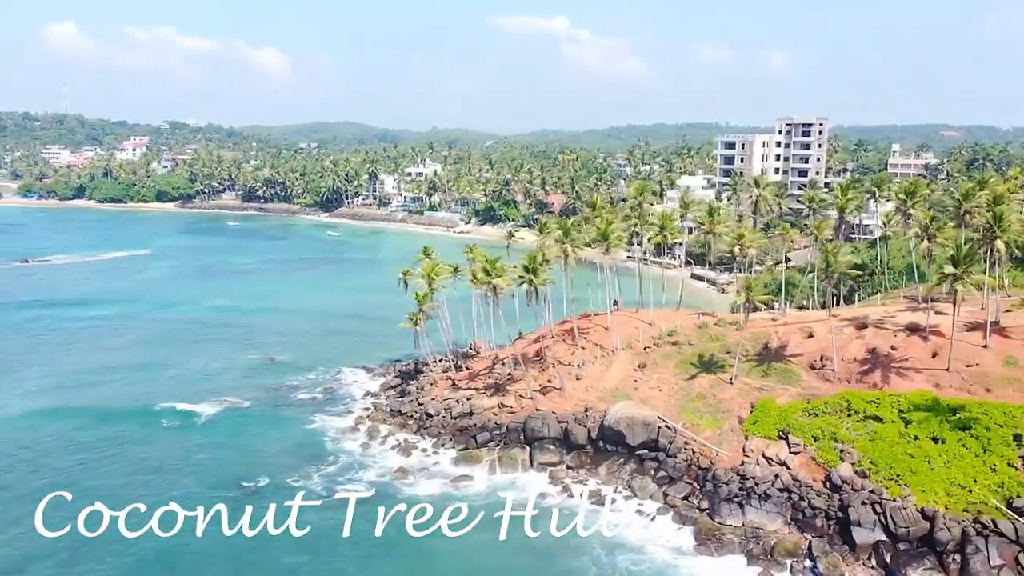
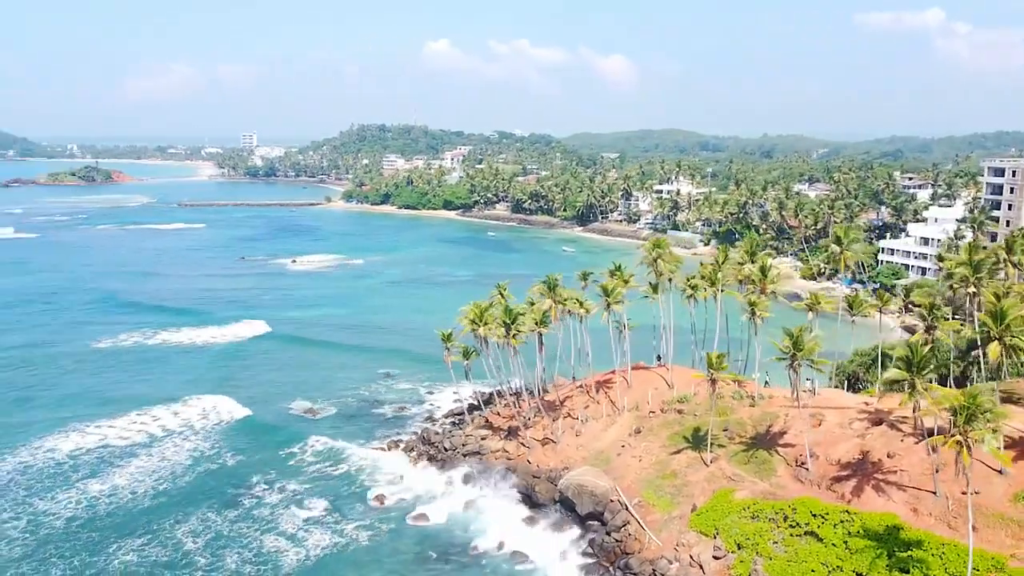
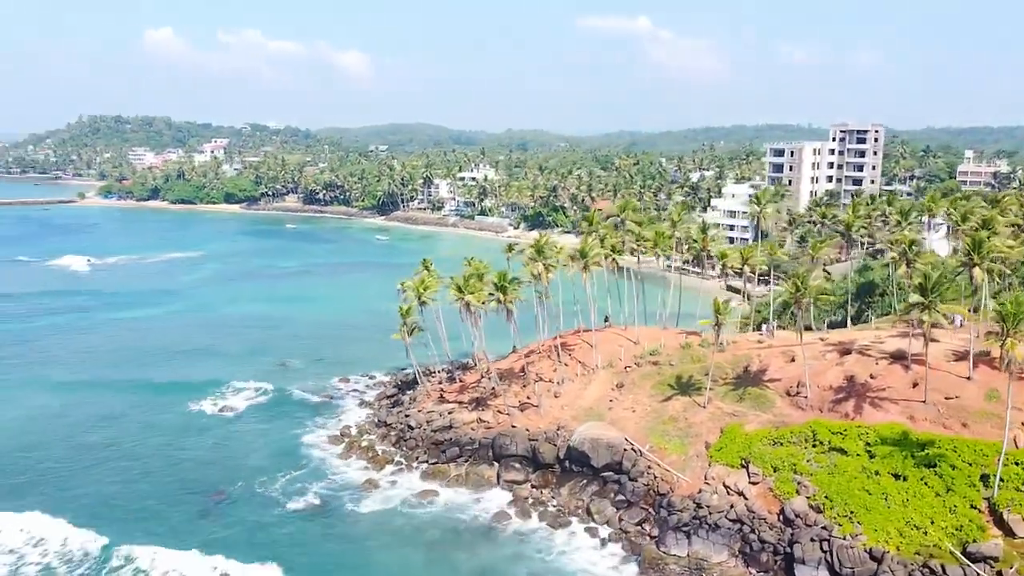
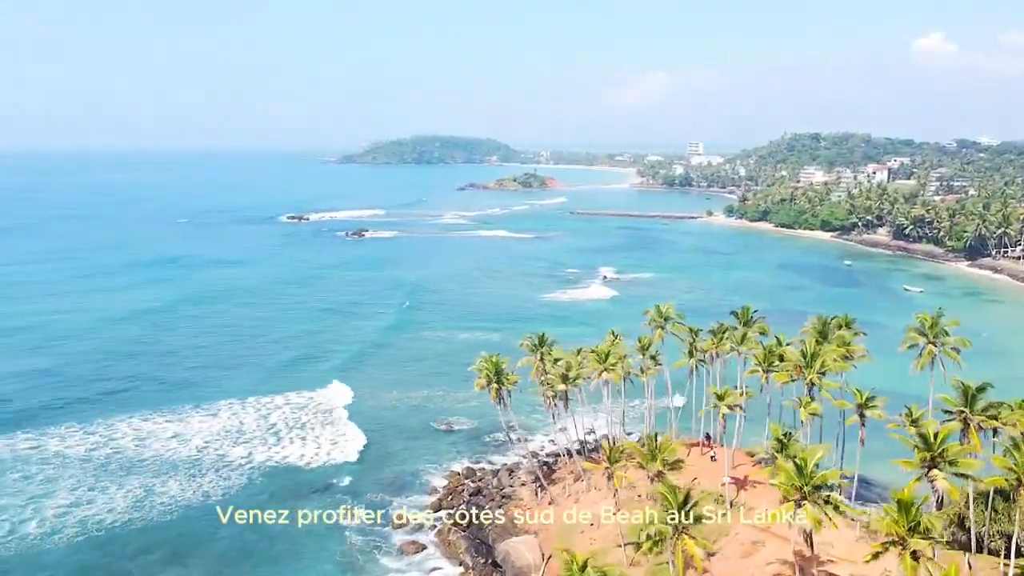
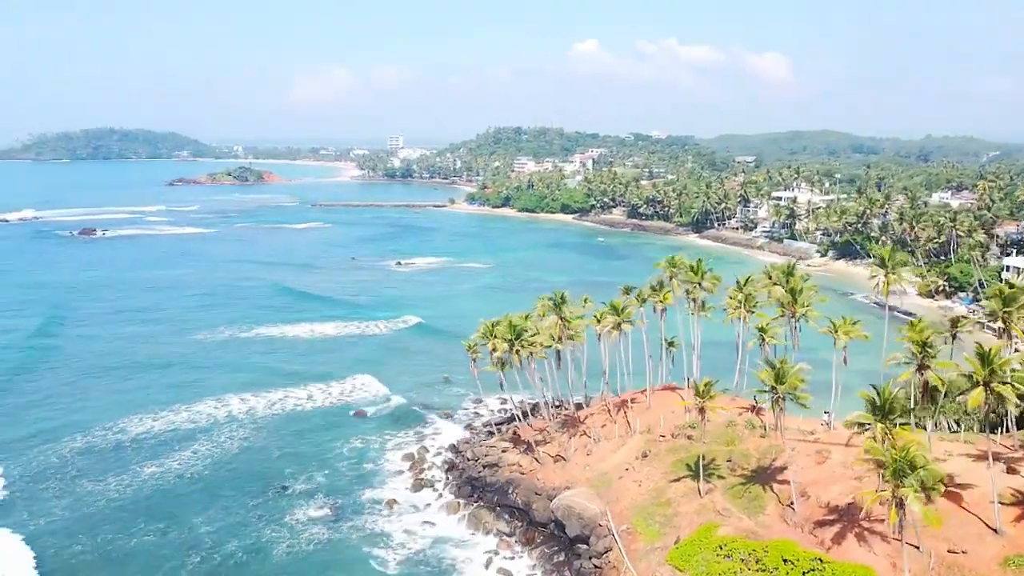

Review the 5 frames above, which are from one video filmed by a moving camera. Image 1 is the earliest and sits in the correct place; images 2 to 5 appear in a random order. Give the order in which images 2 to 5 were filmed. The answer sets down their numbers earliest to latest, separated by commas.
3, 2, 5, 4
